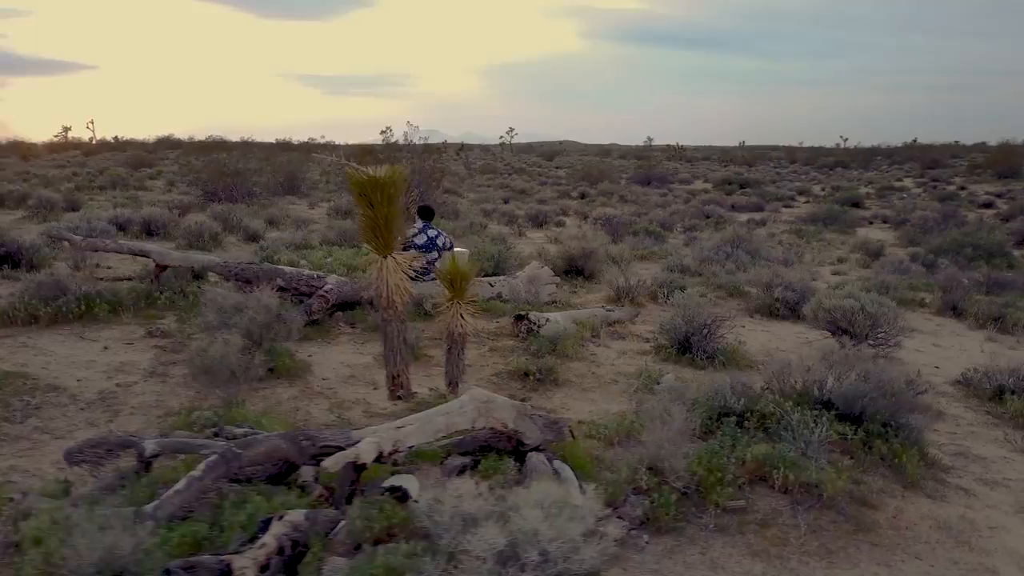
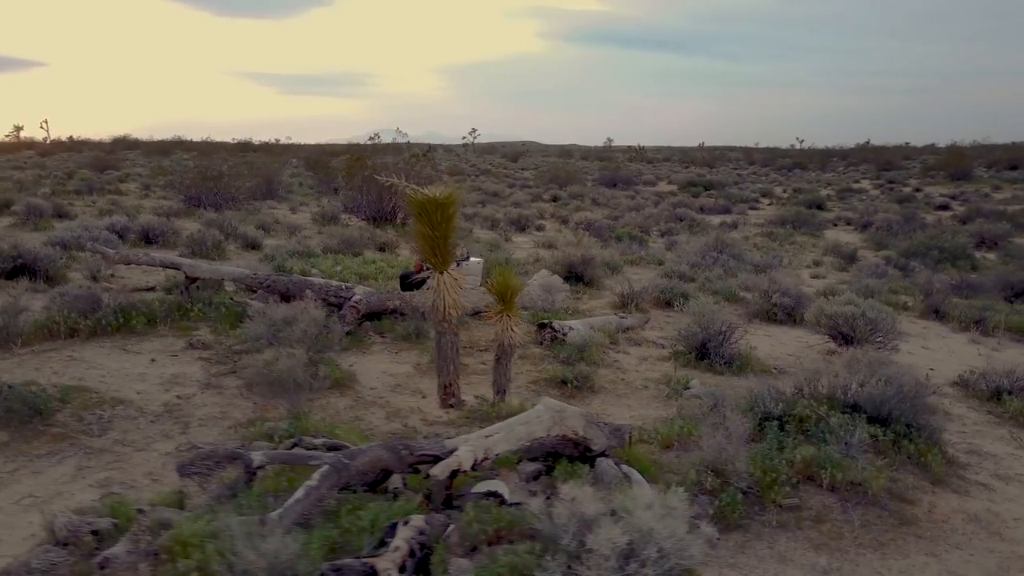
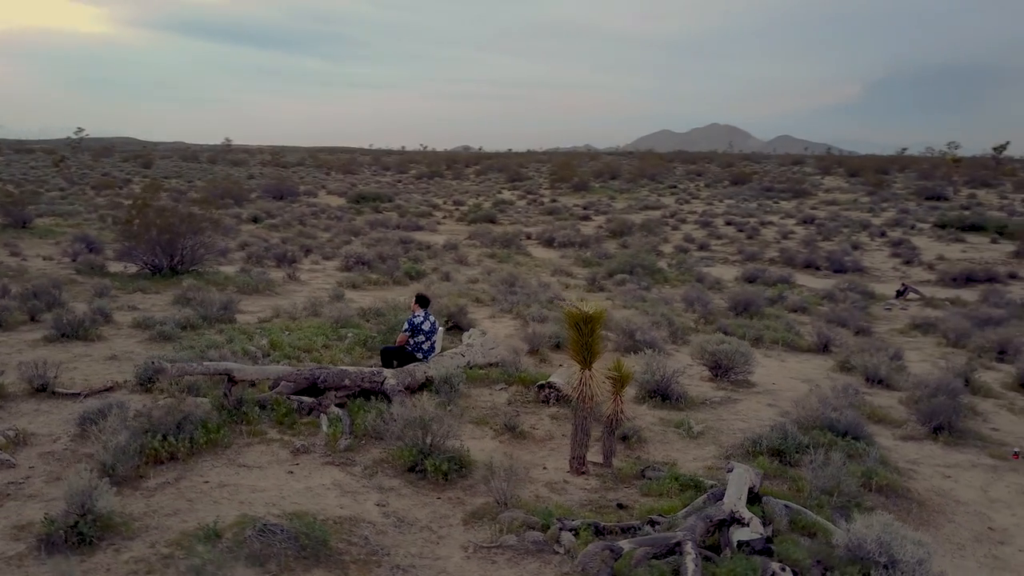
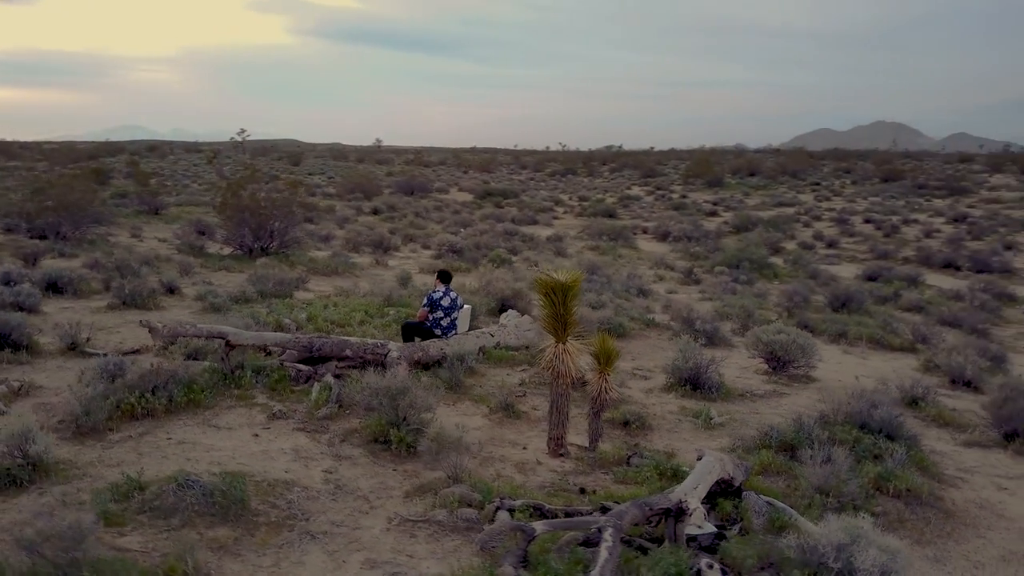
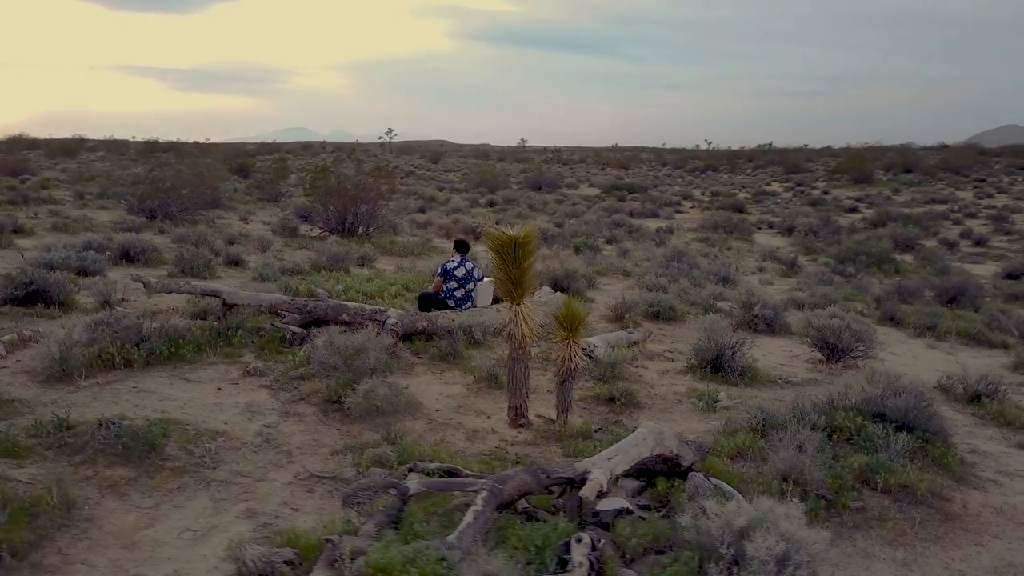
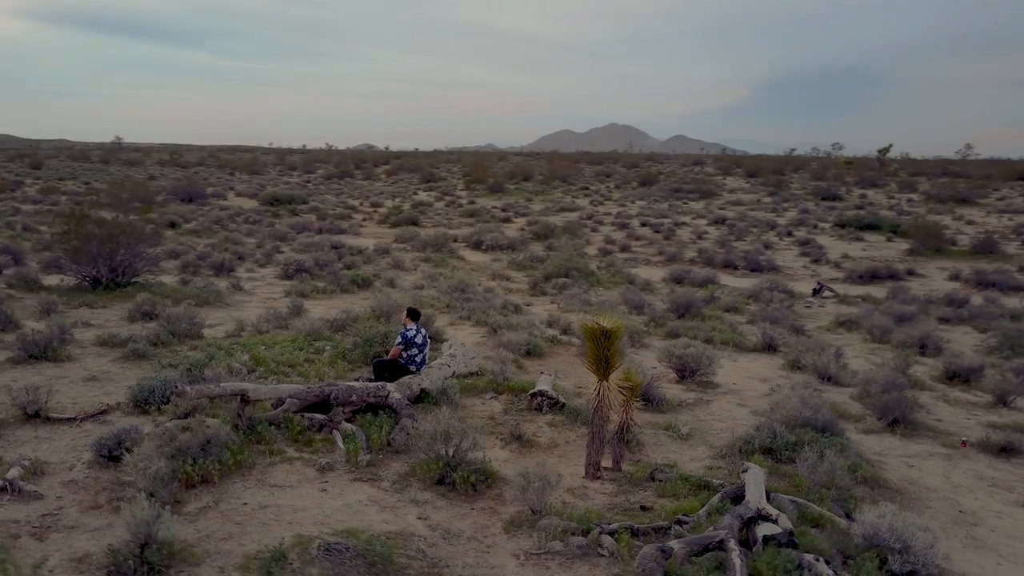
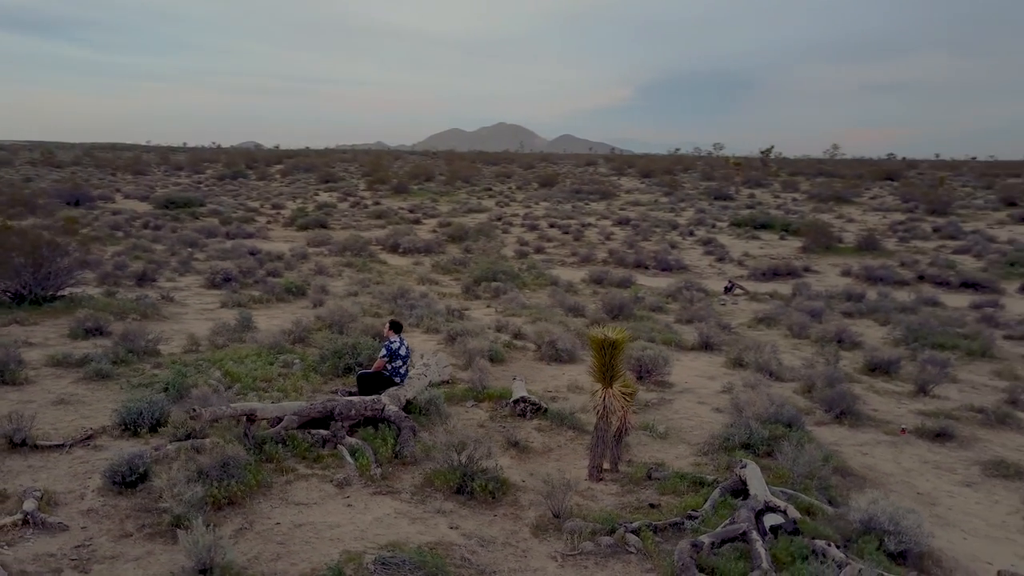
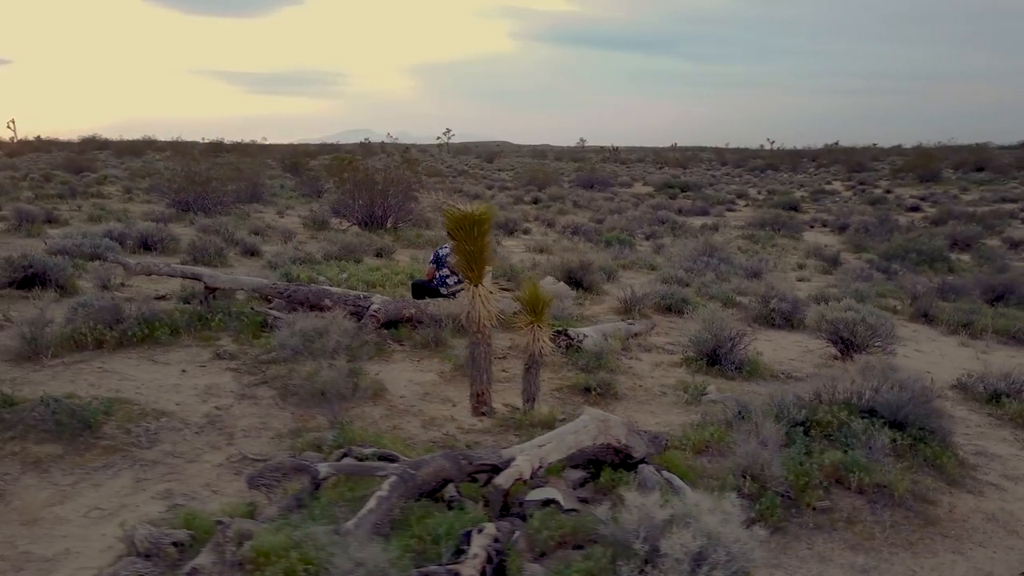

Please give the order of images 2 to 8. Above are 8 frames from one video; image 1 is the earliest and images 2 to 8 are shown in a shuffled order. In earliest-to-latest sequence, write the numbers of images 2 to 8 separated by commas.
2, 8, 5, 4, 3, 6, 7
